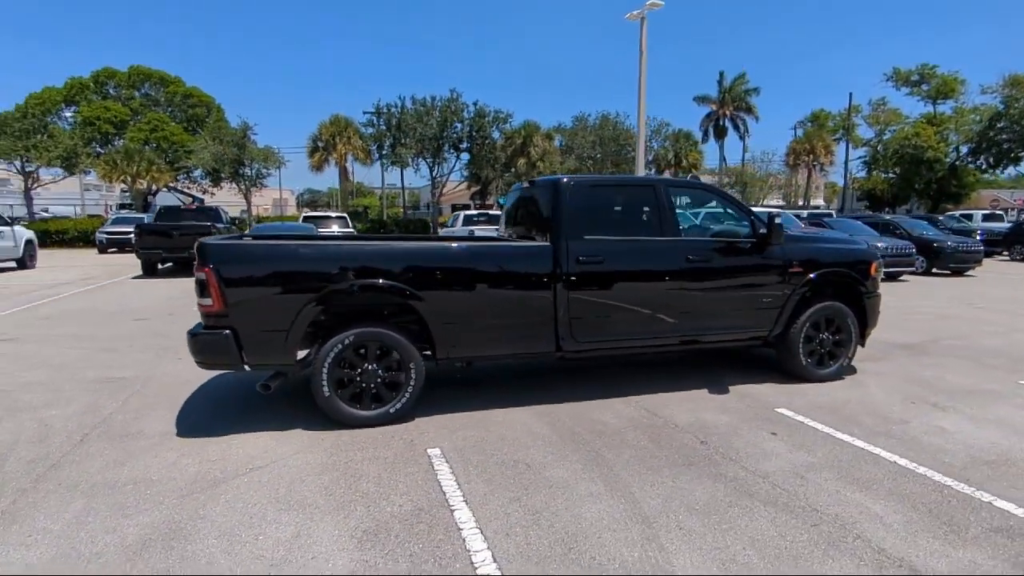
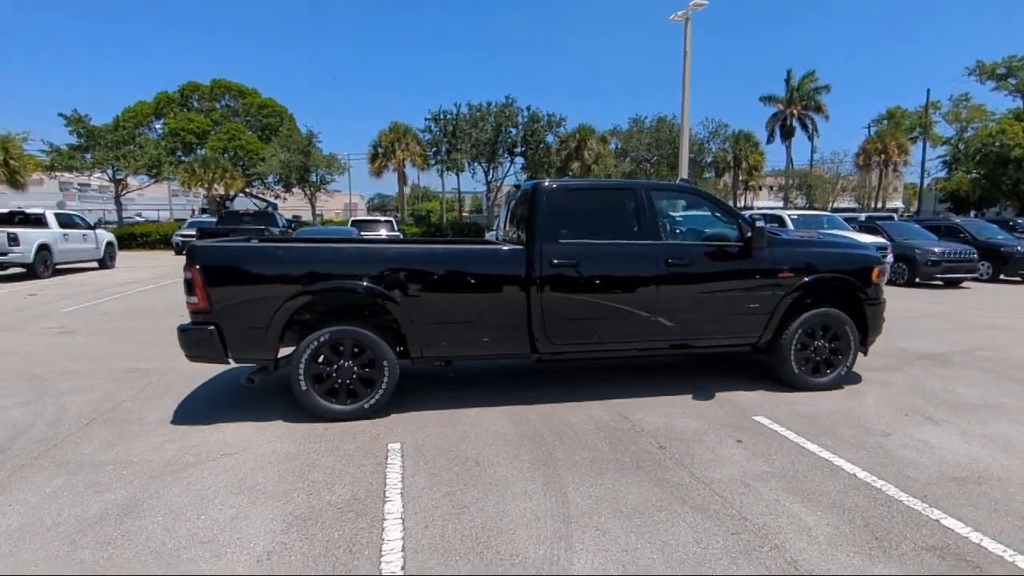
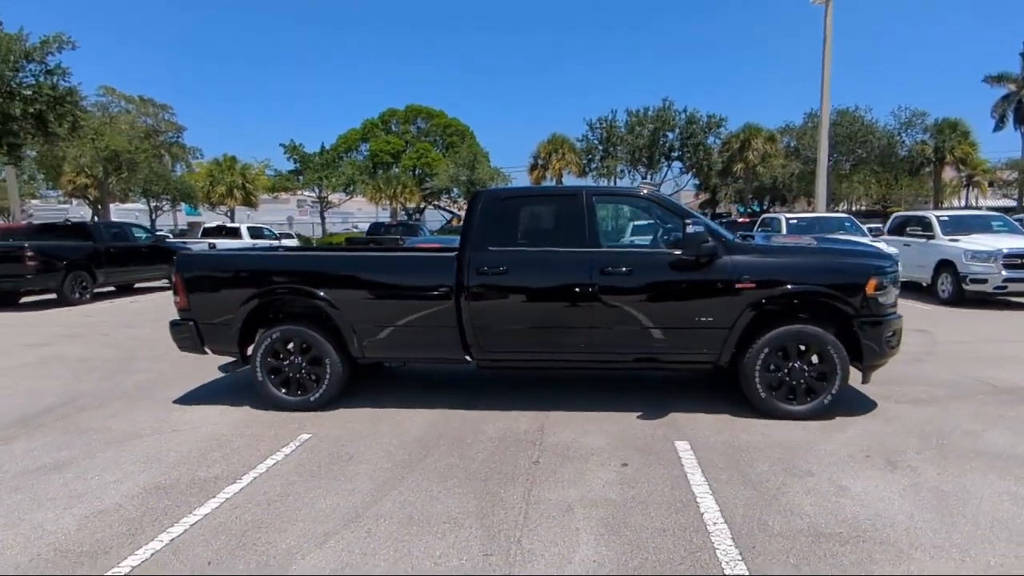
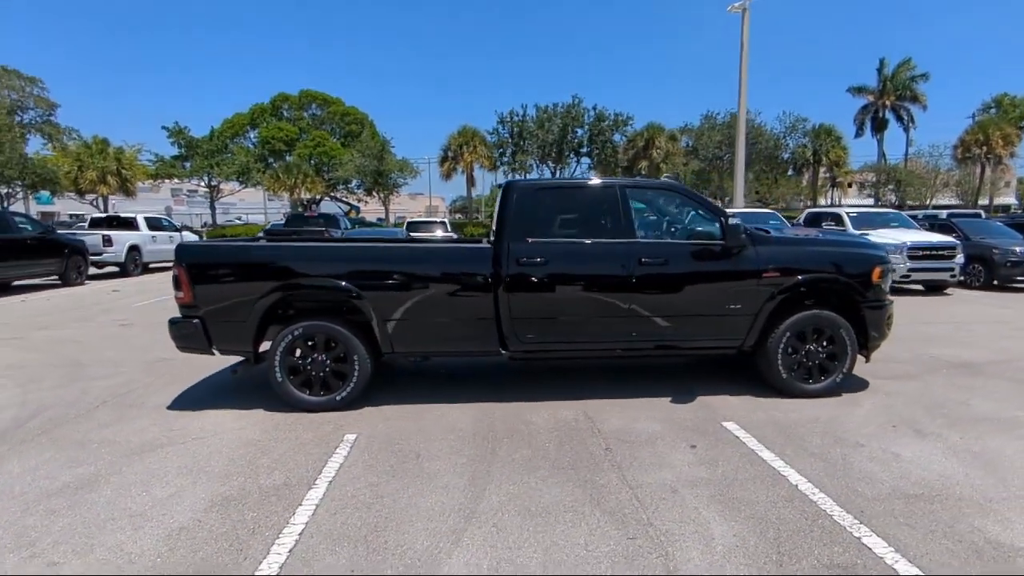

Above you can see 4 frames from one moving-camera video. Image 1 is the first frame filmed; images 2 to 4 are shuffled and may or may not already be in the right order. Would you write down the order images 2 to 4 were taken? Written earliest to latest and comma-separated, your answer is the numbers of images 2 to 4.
2, 4, 3
